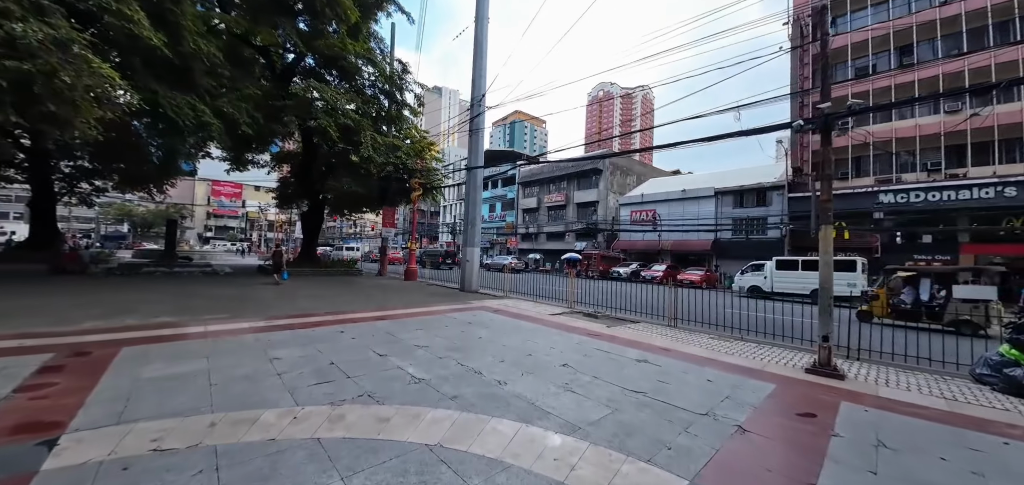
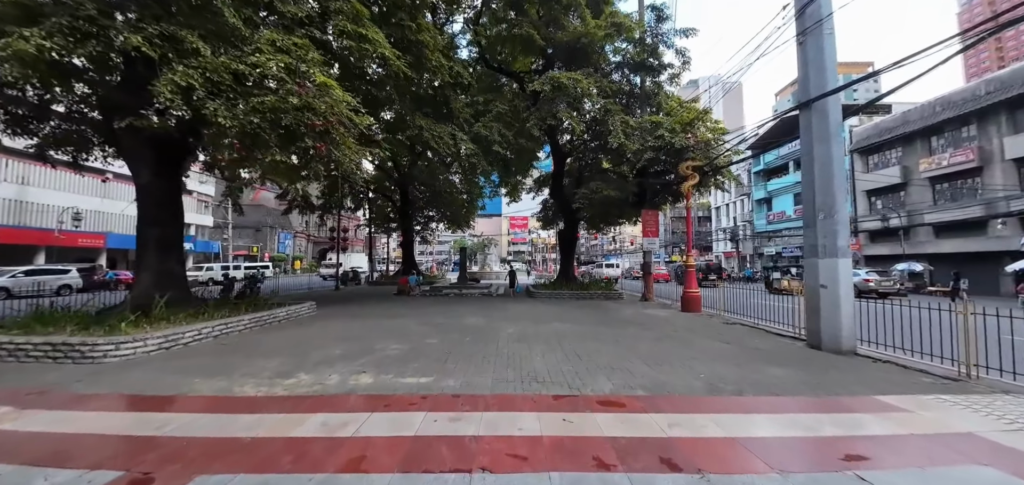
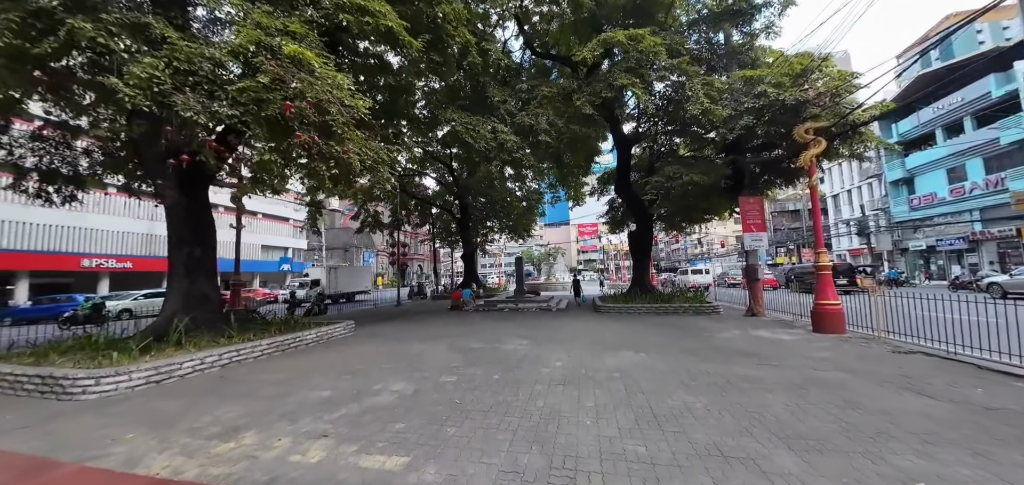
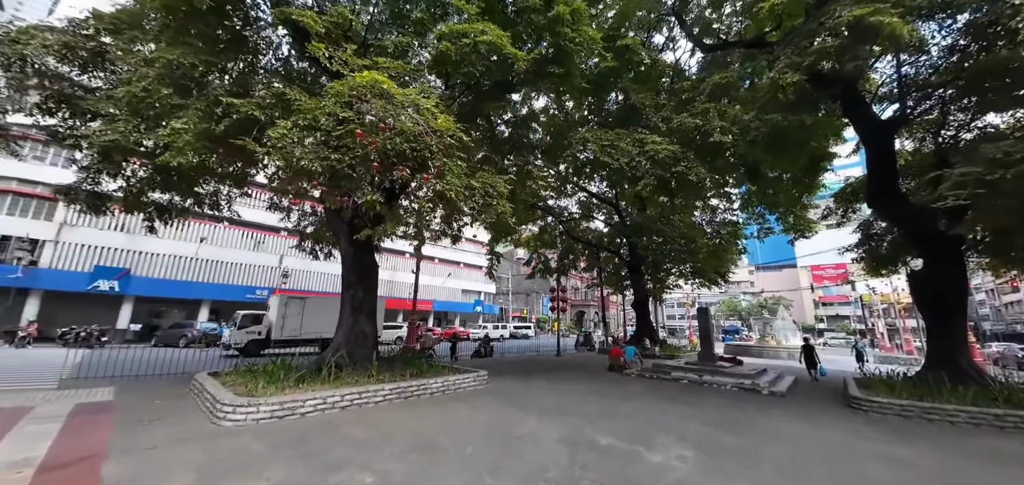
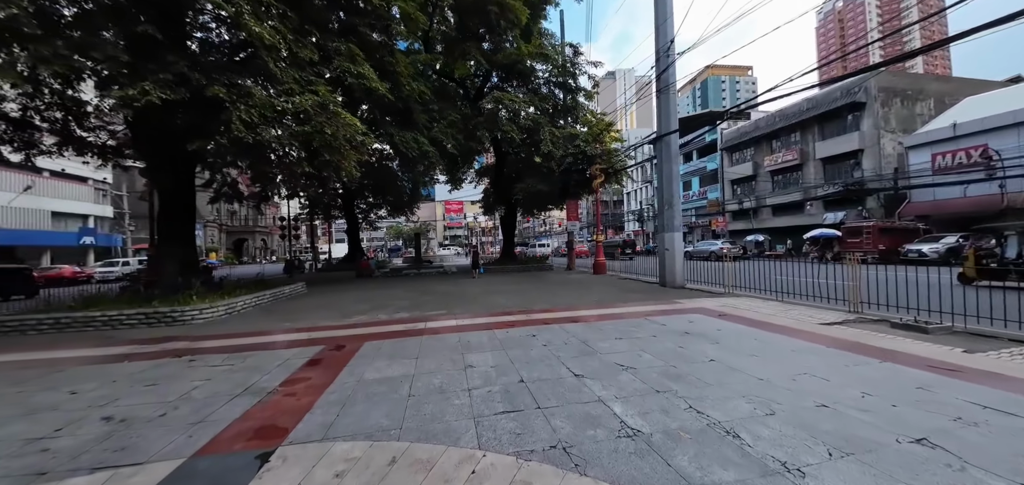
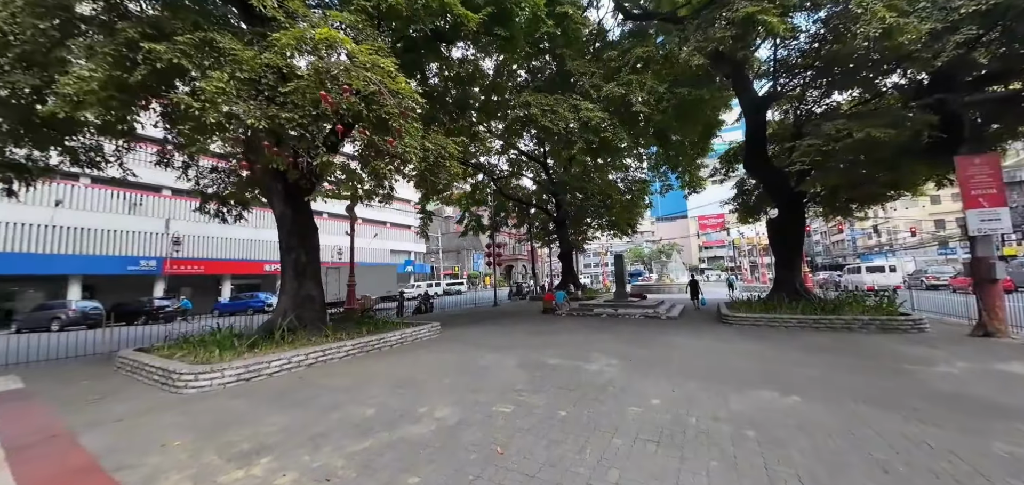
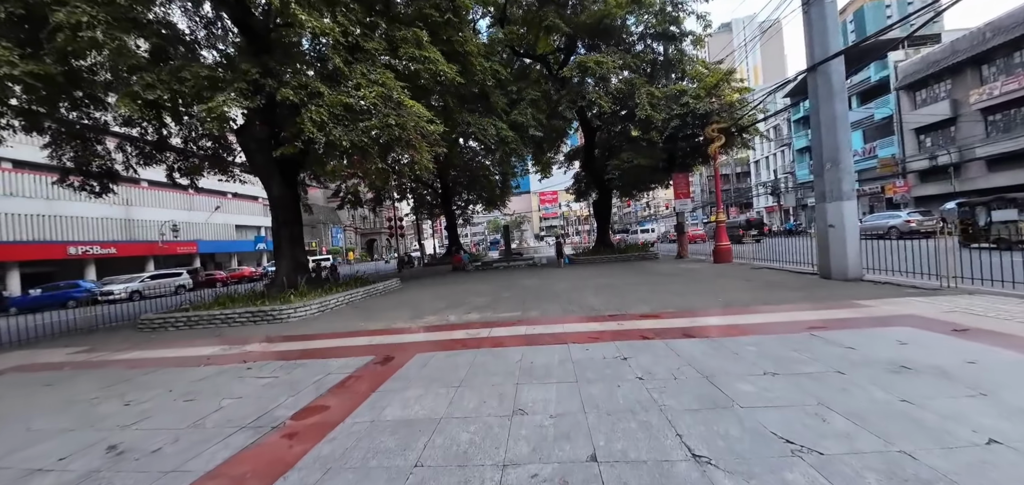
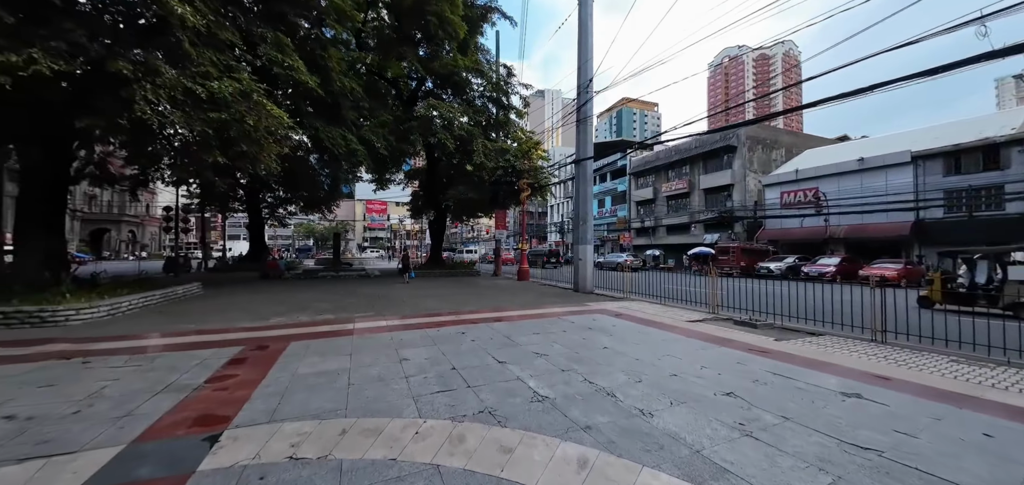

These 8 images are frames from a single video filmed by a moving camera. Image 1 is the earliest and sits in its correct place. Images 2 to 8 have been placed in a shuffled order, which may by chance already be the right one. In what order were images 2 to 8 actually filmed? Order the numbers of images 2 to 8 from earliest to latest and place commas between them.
8, 5, 7, 2, 3, 6, 4
